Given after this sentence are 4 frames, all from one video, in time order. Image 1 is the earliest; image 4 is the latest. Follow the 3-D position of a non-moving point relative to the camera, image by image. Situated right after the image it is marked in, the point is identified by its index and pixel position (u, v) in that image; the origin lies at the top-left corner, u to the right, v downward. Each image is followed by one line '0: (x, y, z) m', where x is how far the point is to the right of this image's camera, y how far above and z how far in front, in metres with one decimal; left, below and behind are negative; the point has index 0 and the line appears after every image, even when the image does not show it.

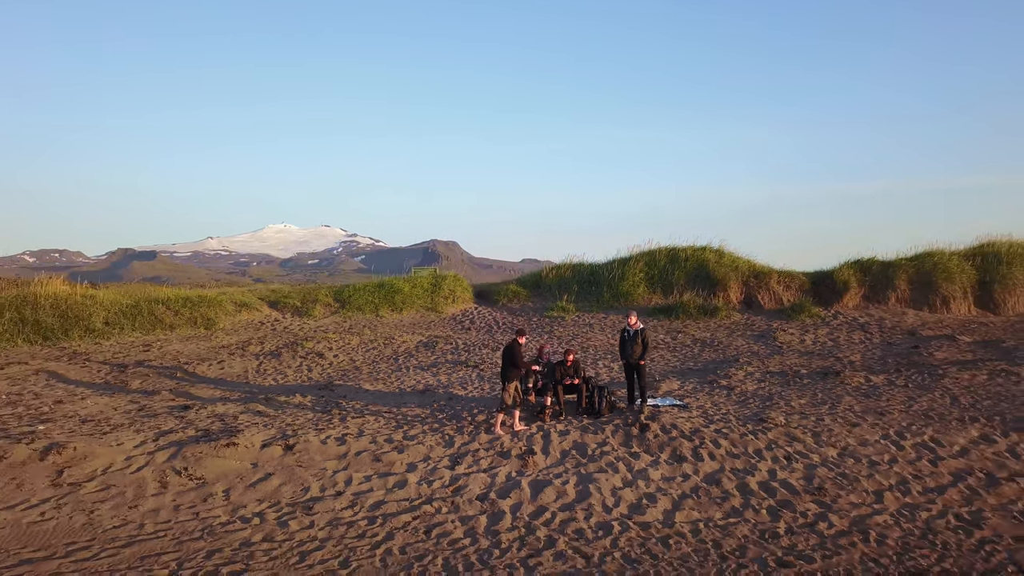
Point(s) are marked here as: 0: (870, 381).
0: (+4.6, -1.2, +9.6) m
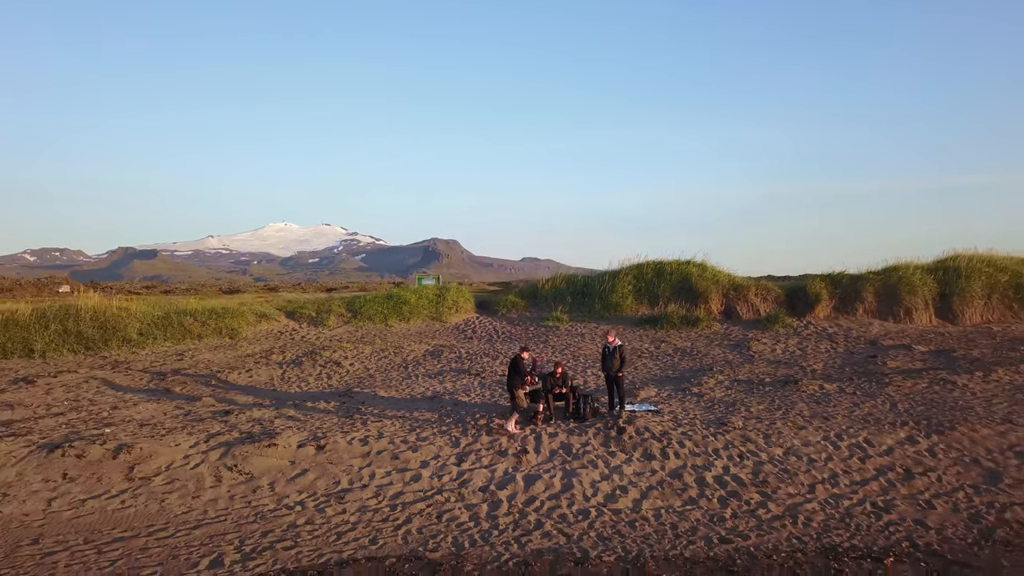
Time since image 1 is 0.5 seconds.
0: (+4.5, -1.5, +10.9) m
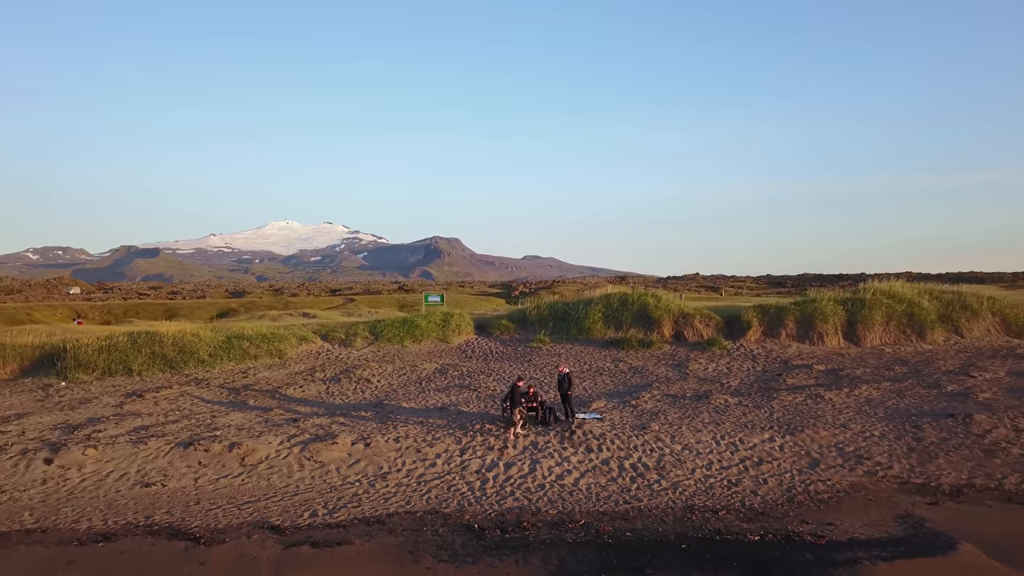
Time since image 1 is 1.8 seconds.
0: (+4.3, -2.3, +15.0) m
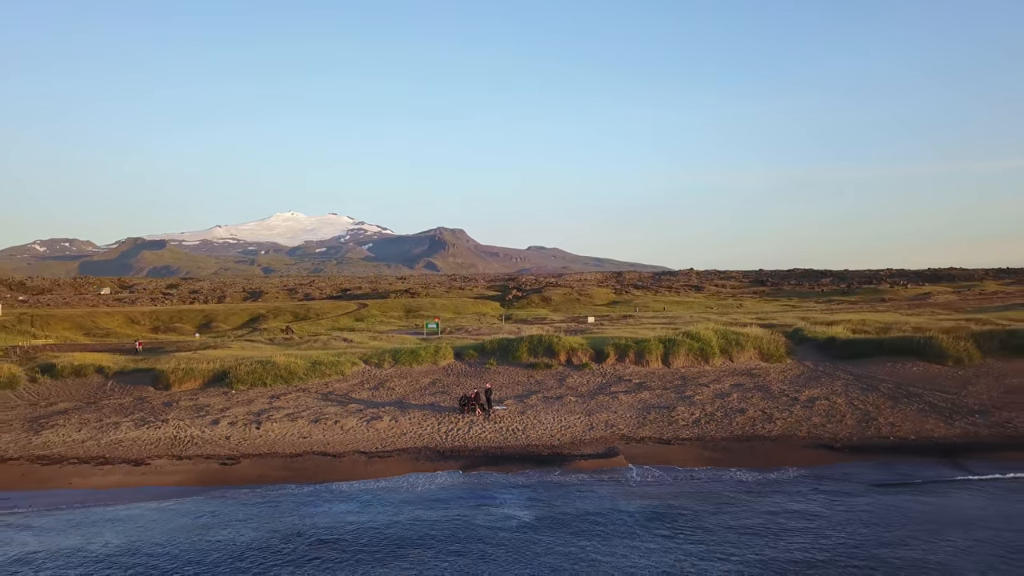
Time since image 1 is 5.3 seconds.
0: (+2.4, -4.6, +30.5) m
